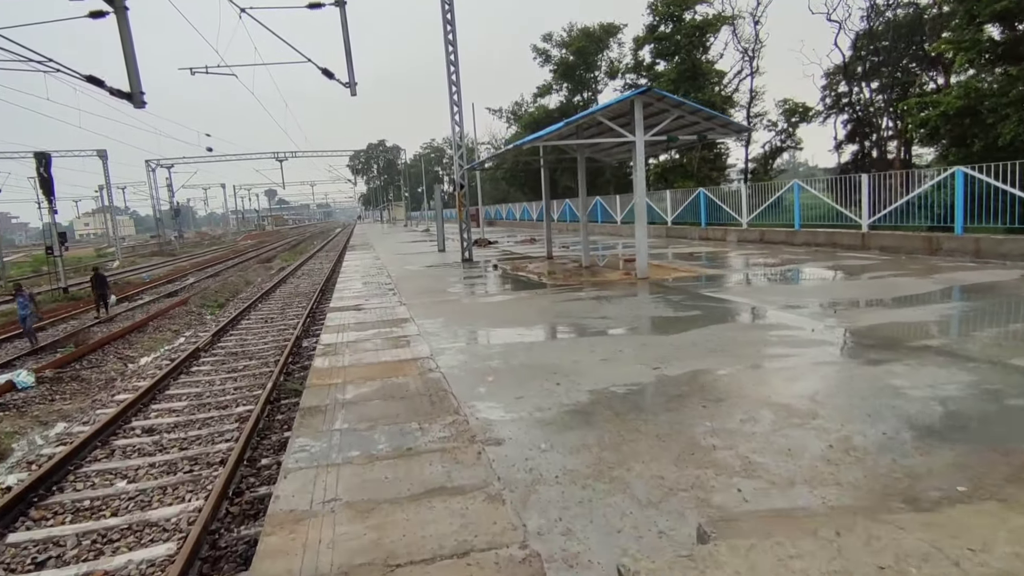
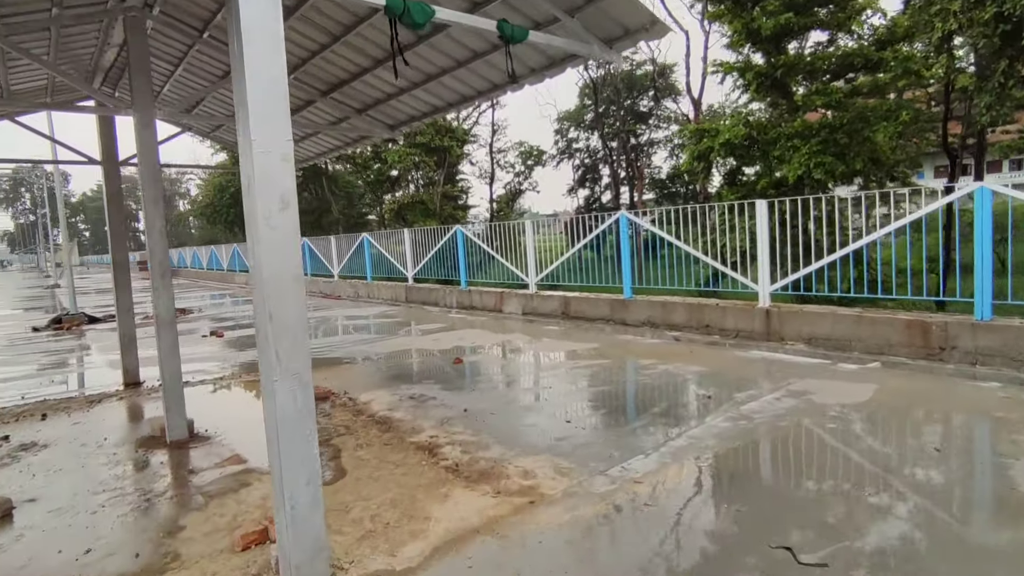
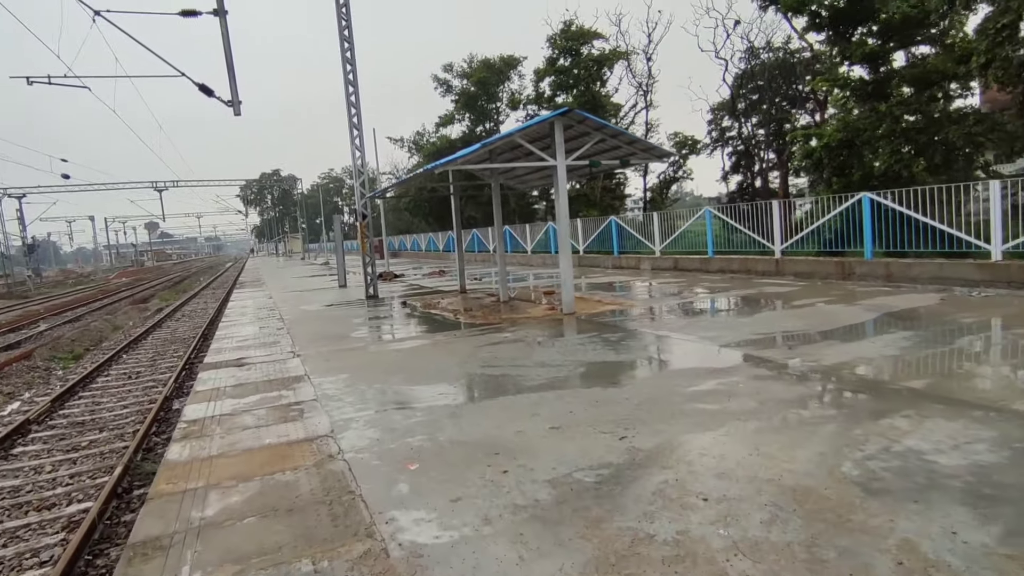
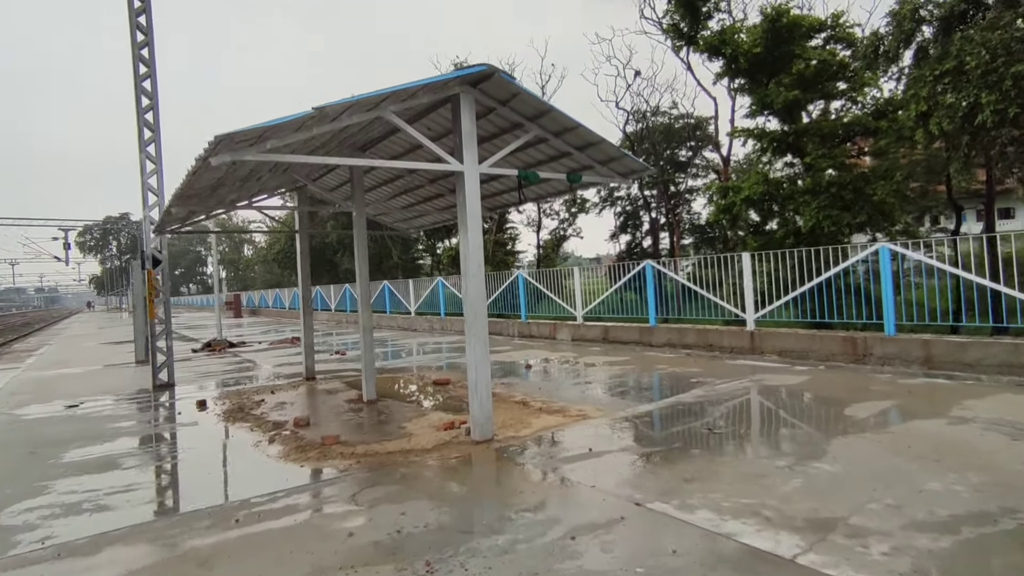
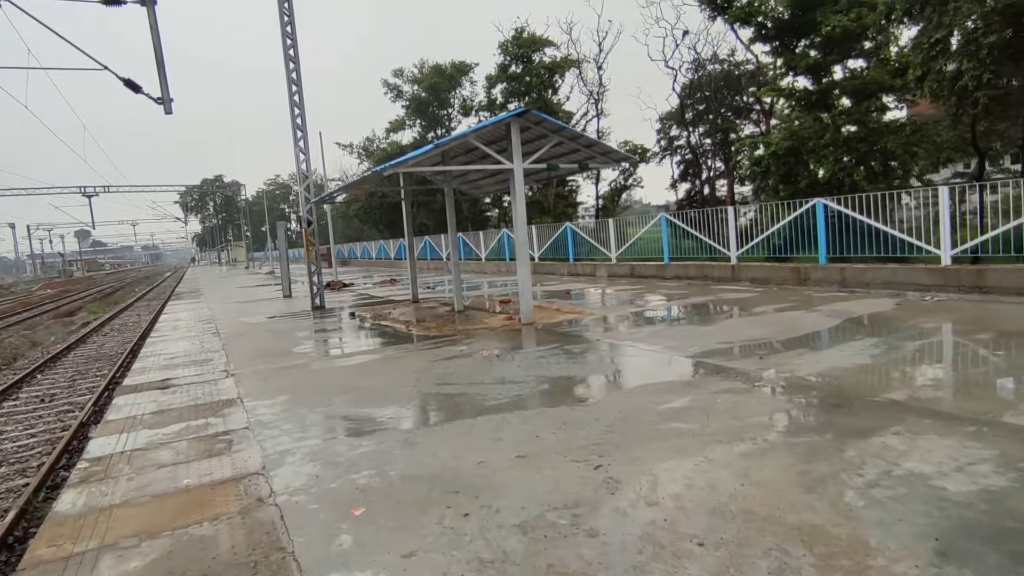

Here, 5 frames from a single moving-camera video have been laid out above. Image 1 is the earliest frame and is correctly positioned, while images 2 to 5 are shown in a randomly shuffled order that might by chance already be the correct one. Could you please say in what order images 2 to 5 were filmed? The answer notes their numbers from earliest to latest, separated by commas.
3, 5, 4, 2
